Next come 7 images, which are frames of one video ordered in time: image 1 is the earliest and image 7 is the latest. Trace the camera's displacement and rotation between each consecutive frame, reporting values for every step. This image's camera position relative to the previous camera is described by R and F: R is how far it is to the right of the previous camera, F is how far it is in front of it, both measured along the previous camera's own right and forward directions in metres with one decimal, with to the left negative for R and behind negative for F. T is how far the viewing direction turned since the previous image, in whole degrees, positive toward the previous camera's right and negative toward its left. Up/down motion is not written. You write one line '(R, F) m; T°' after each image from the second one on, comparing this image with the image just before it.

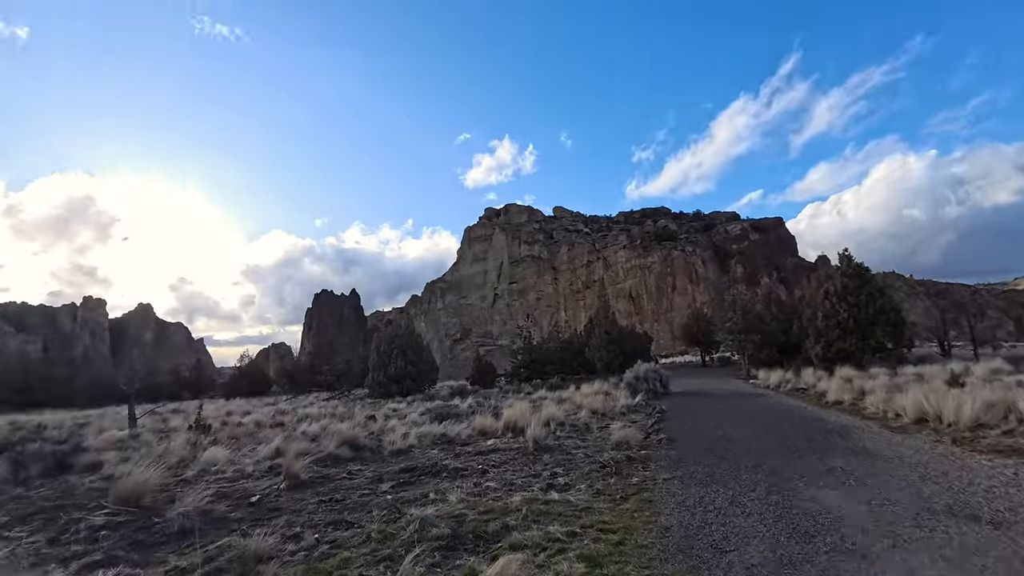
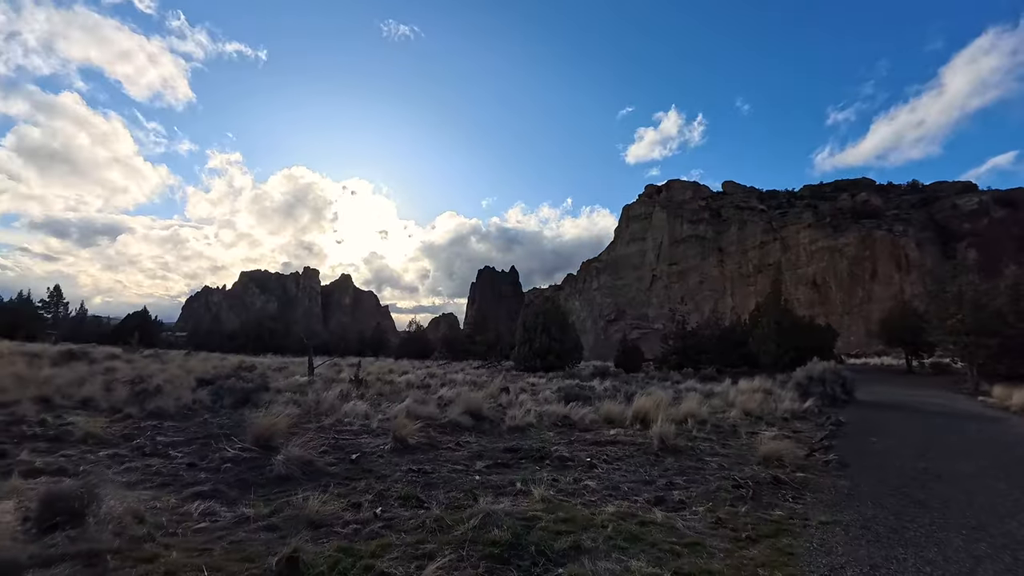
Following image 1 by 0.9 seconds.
(+0.6, +1.2) m; -18°
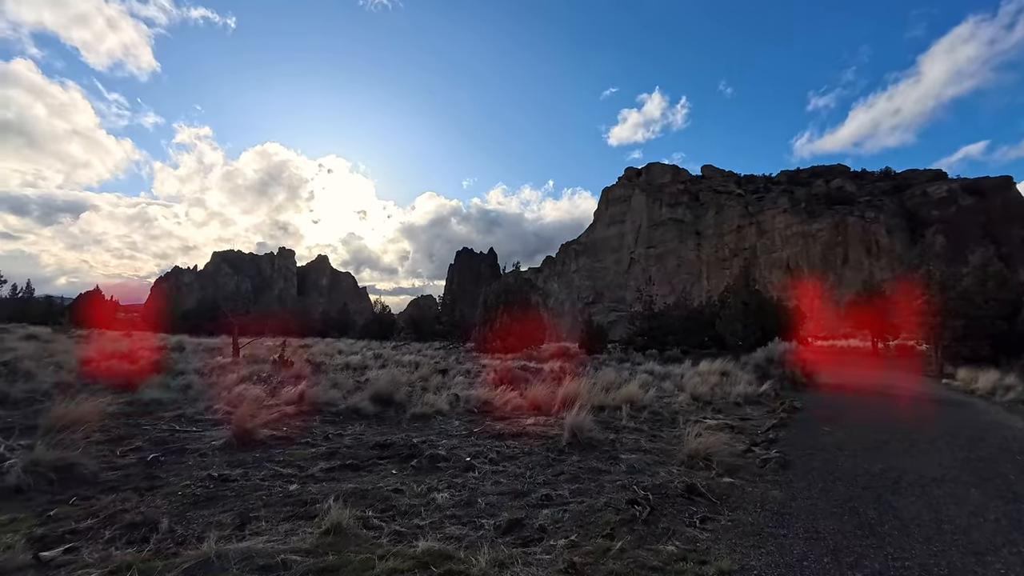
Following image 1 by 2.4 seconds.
(+1.6, +1.7) m; +2°
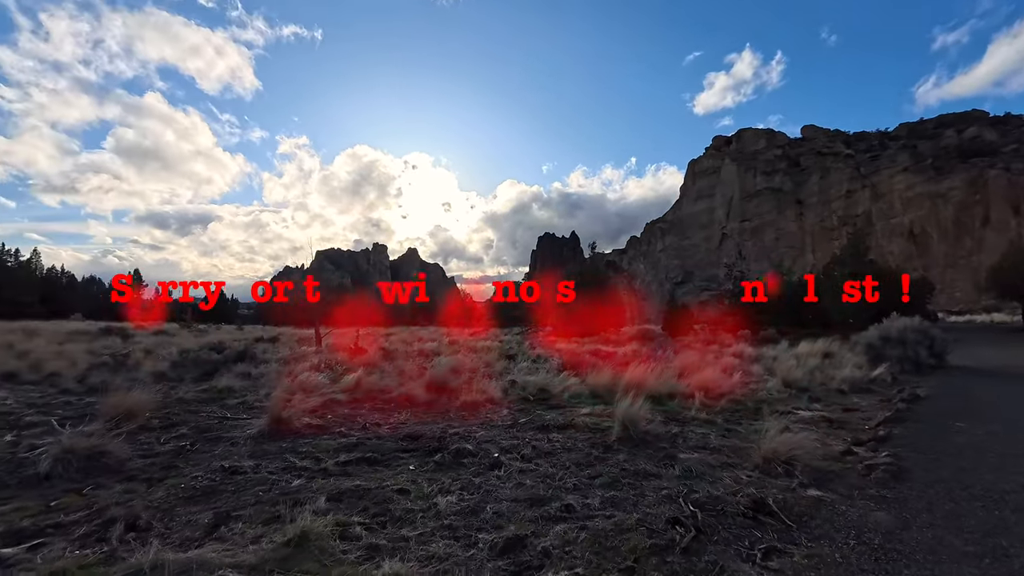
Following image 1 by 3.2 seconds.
(+0.6, +0.9) m; -10°
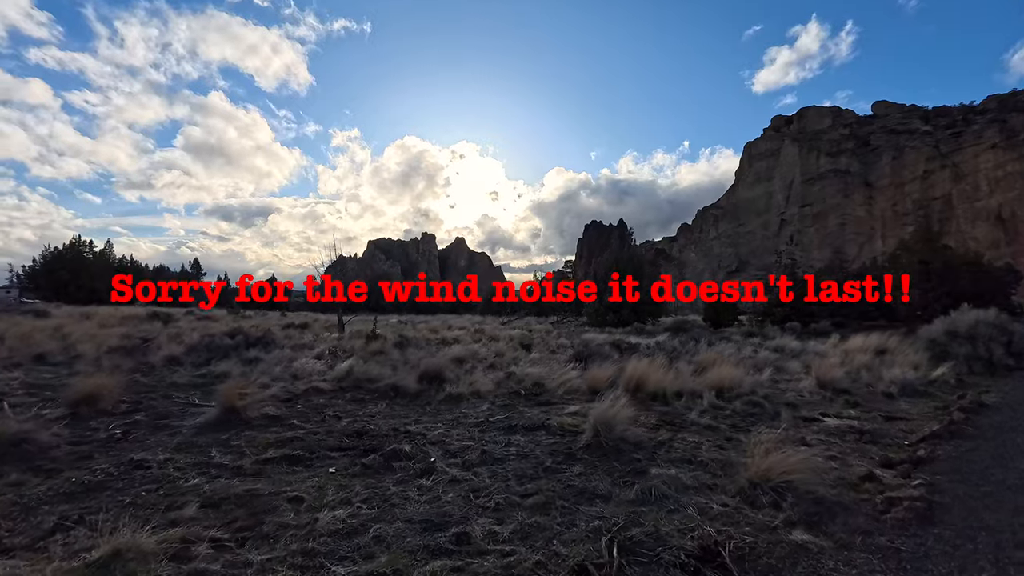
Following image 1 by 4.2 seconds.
(+1.1, +0.9) m; -6°
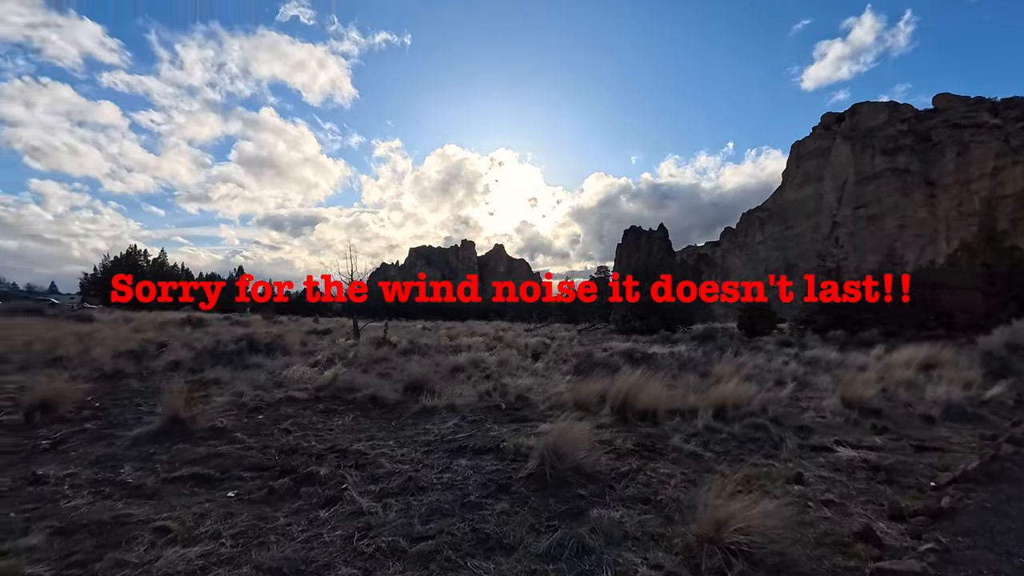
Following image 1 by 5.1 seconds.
(+1.0, +0.7) m; -5°
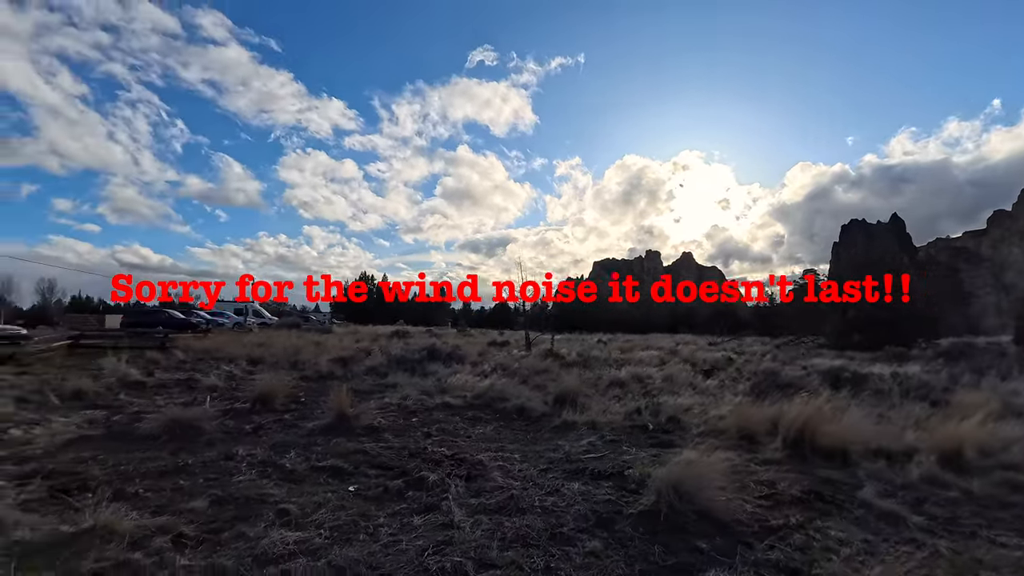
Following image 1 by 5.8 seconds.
(+0.7, +0.5) m; -22°
